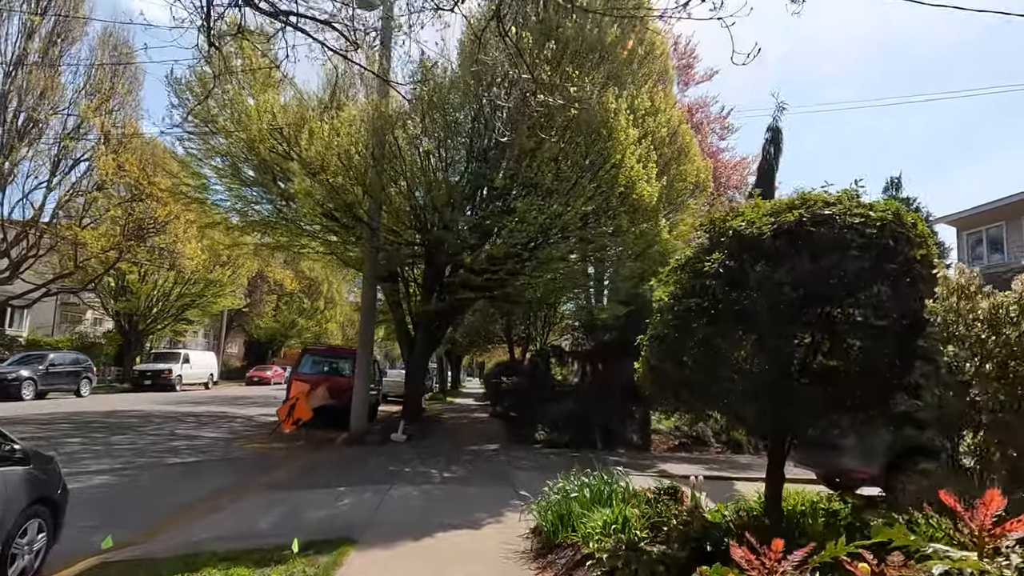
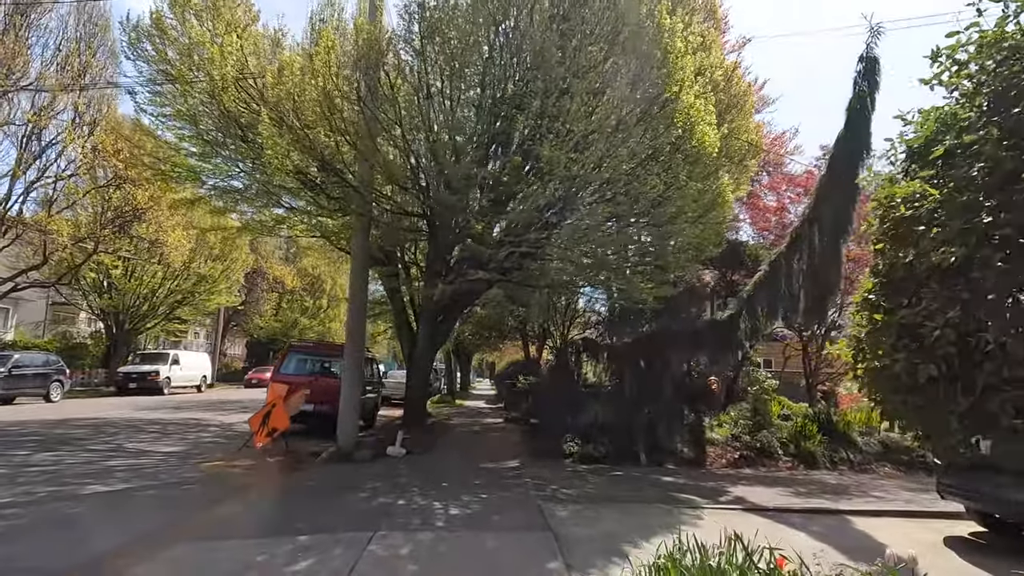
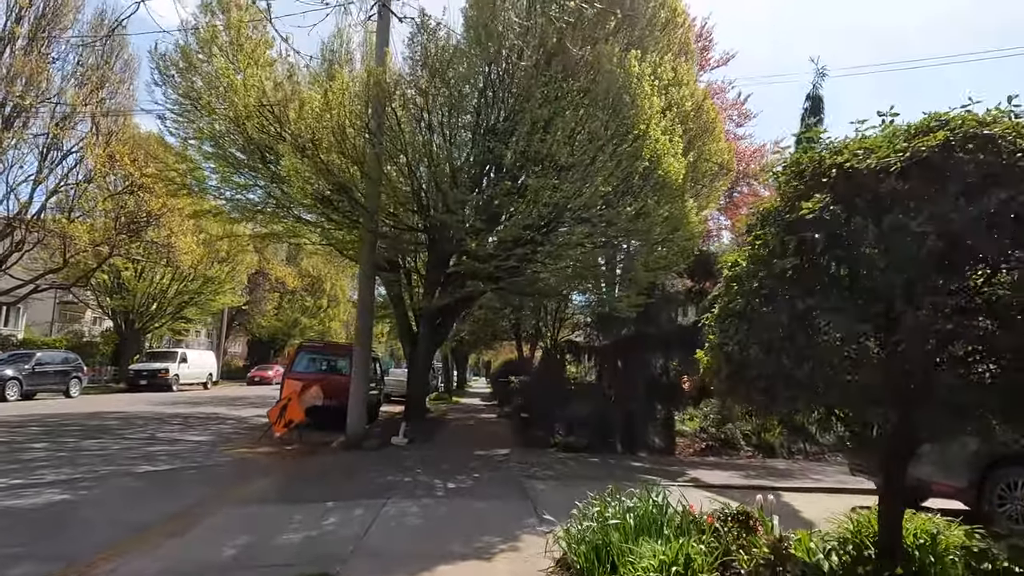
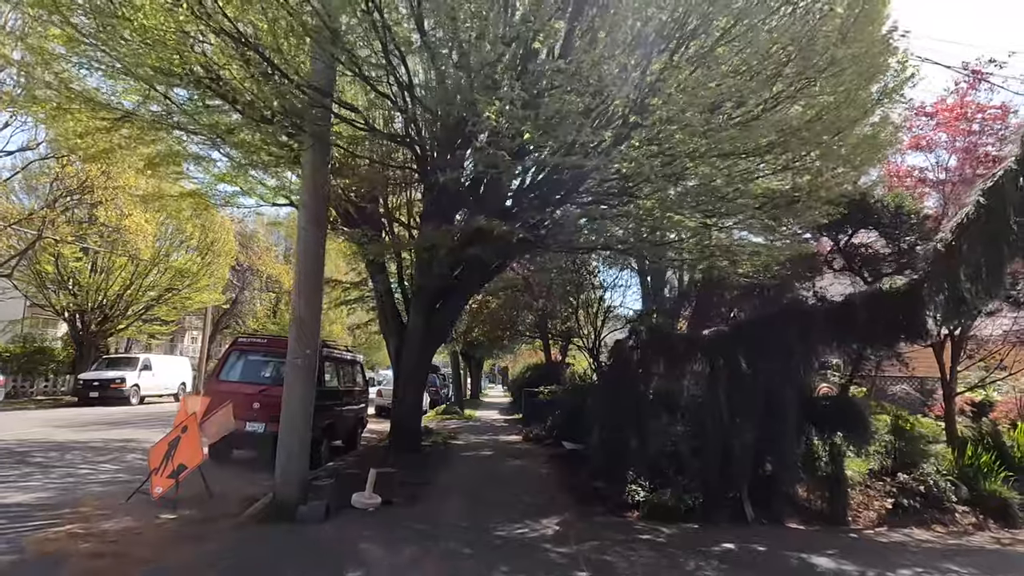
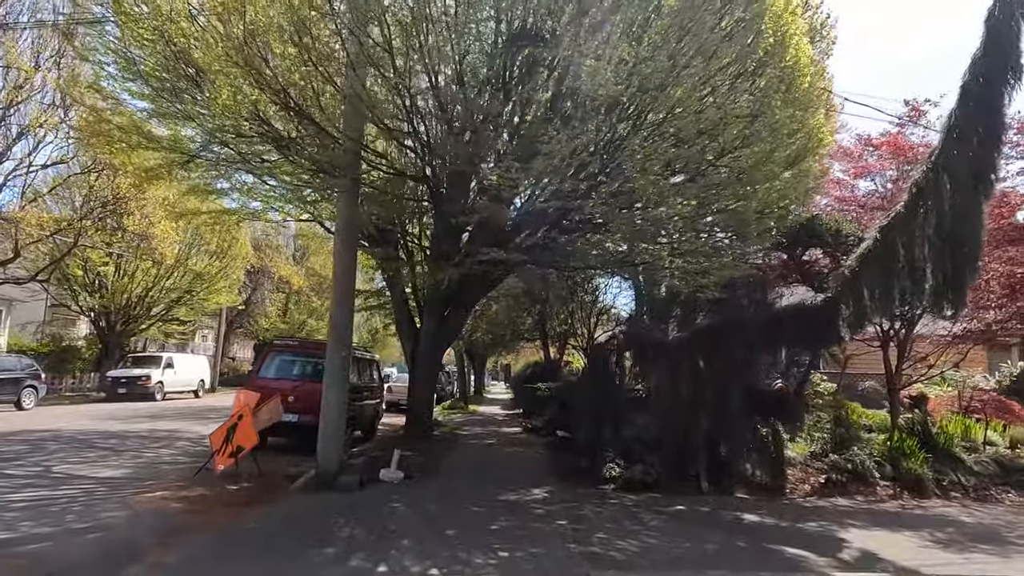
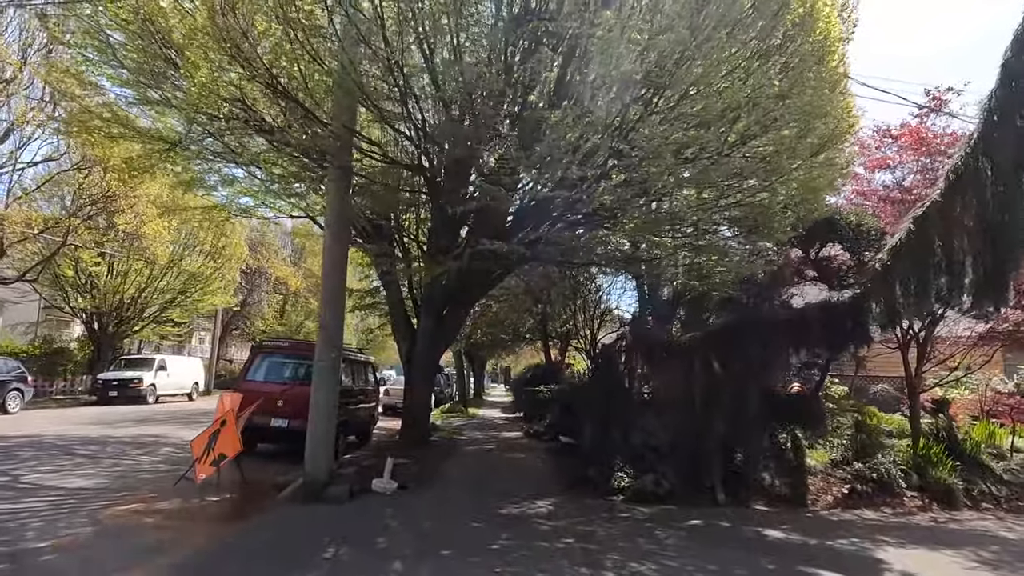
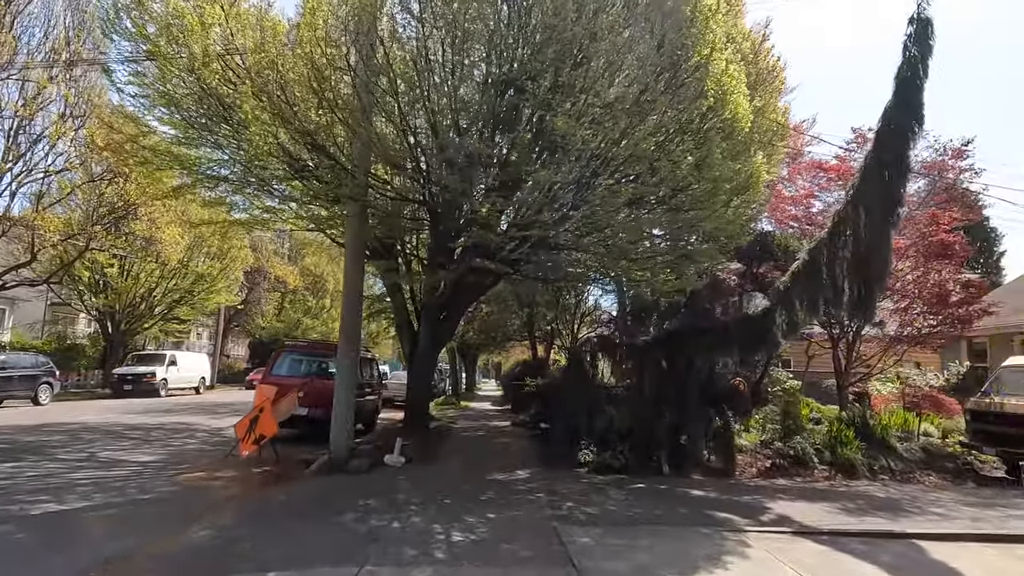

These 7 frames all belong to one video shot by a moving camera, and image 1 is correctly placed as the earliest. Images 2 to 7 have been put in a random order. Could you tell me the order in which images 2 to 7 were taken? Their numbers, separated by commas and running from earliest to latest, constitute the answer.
3, 2, 7, 5, 6, 4
